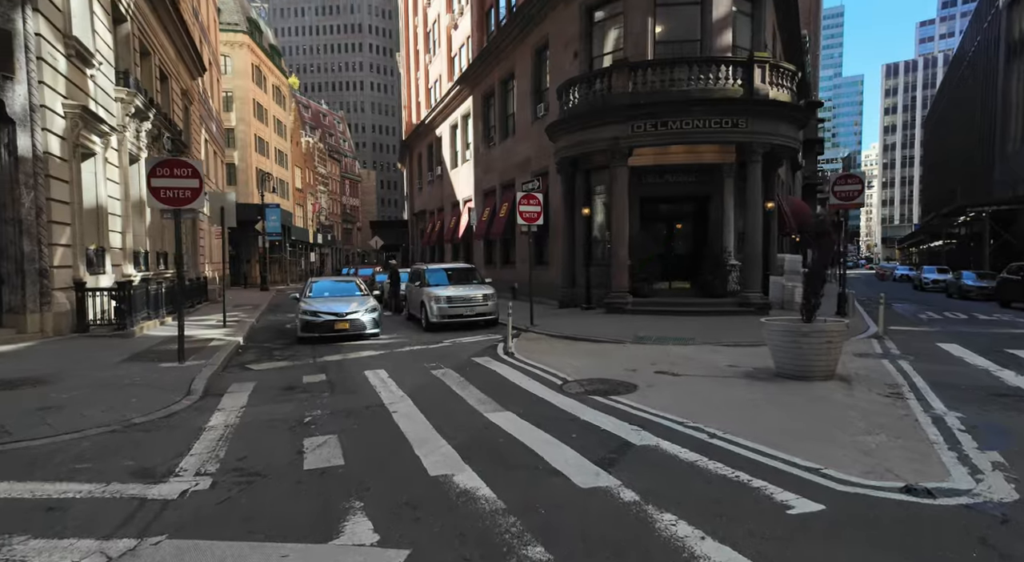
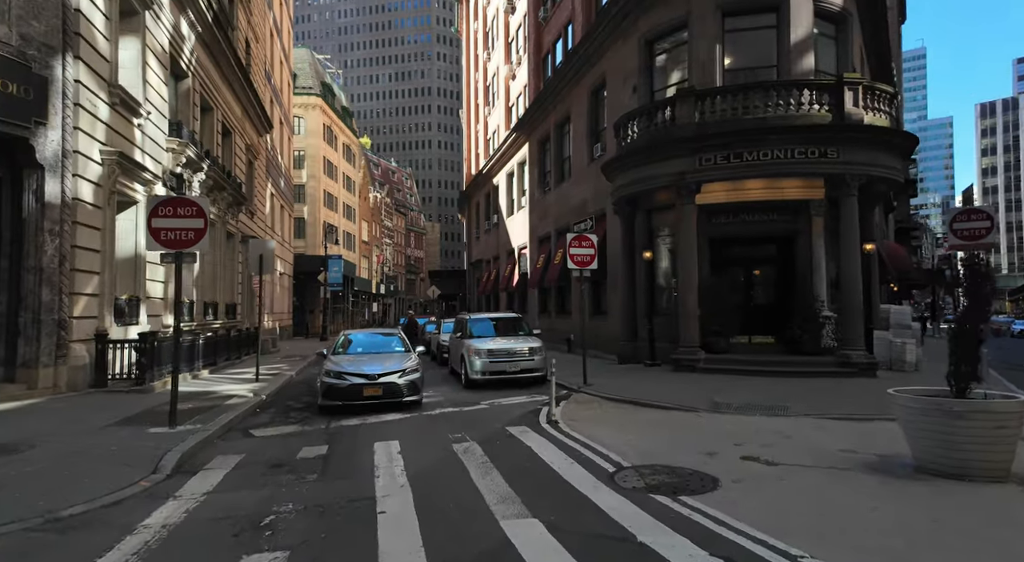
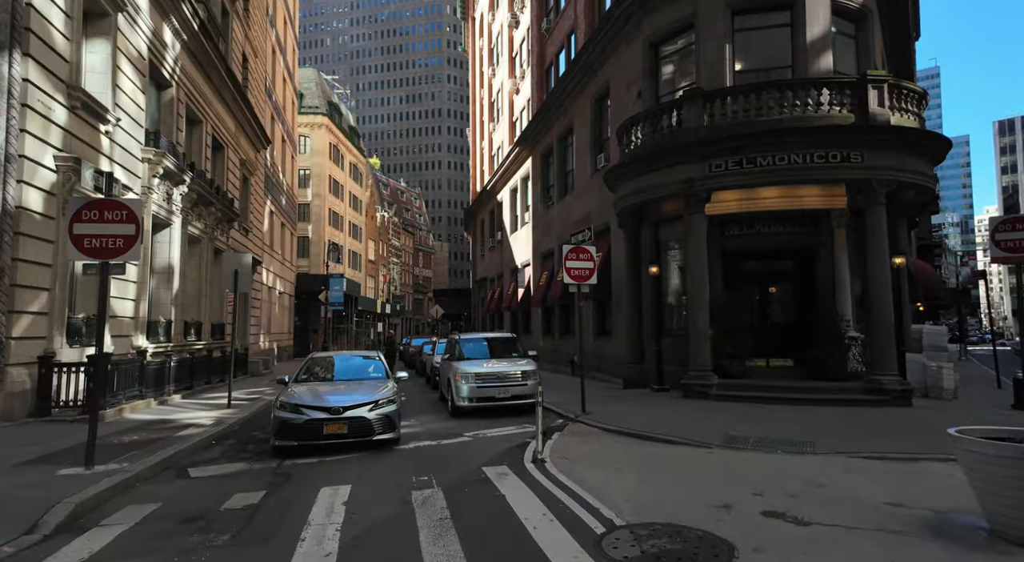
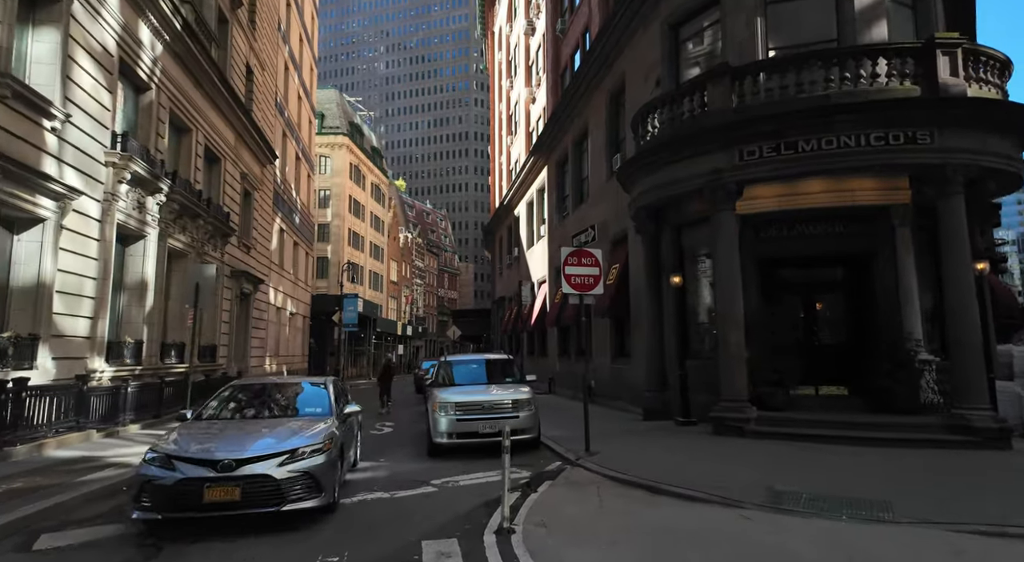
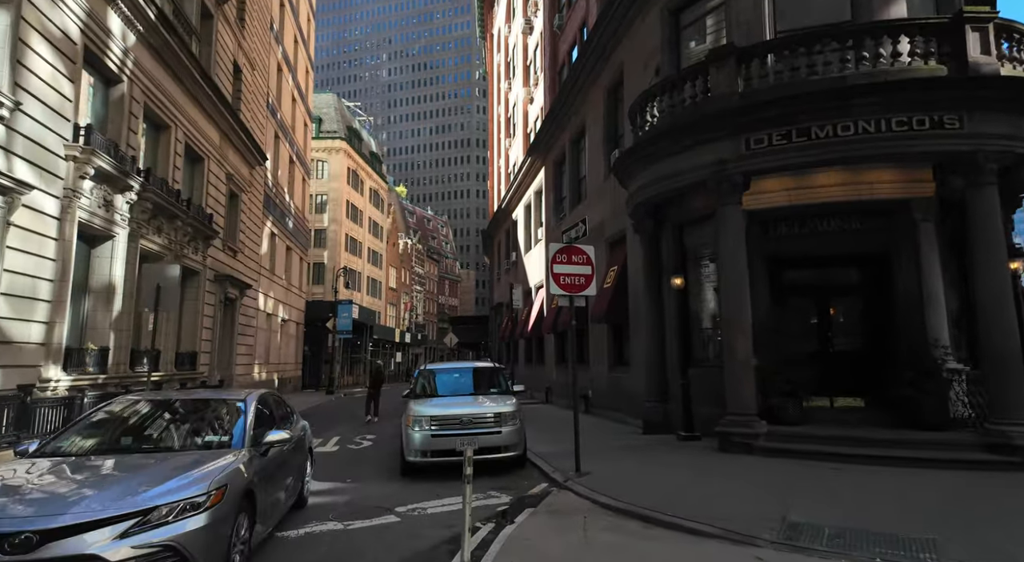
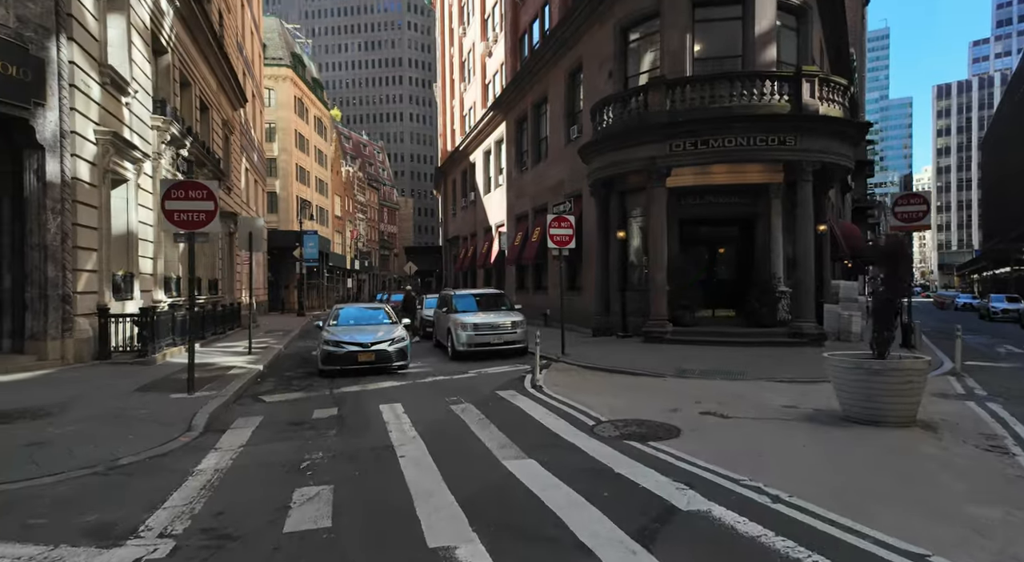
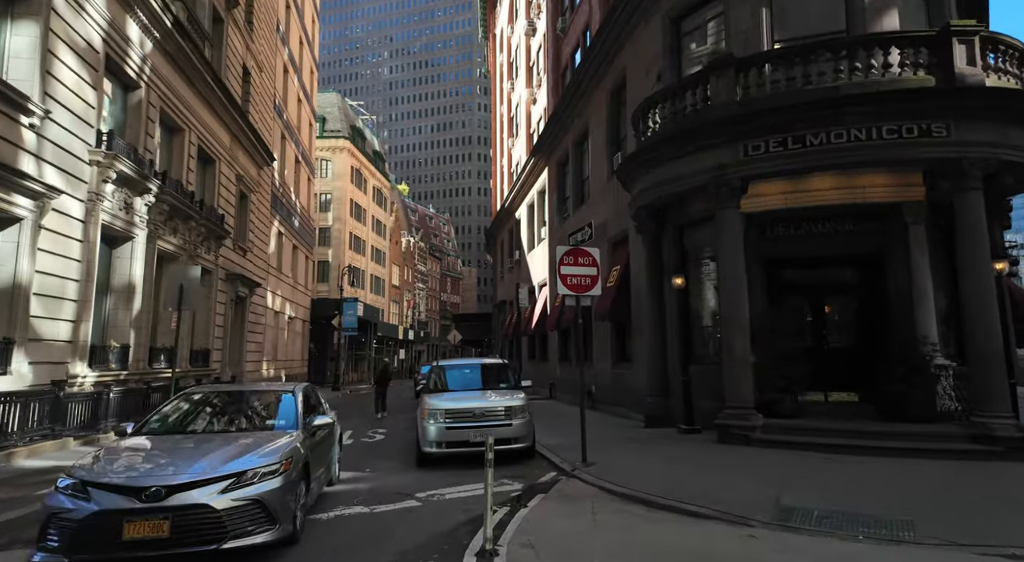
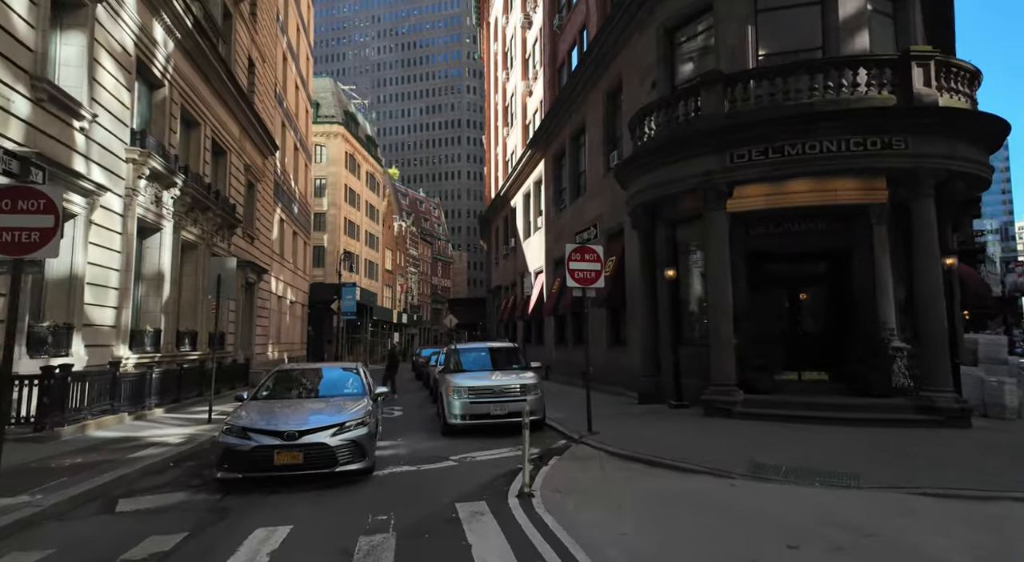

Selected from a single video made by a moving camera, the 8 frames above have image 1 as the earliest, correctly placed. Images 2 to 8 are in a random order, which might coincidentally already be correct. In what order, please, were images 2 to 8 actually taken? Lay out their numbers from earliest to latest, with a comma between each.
6, 2, 3, 8, 4, 7, 5
